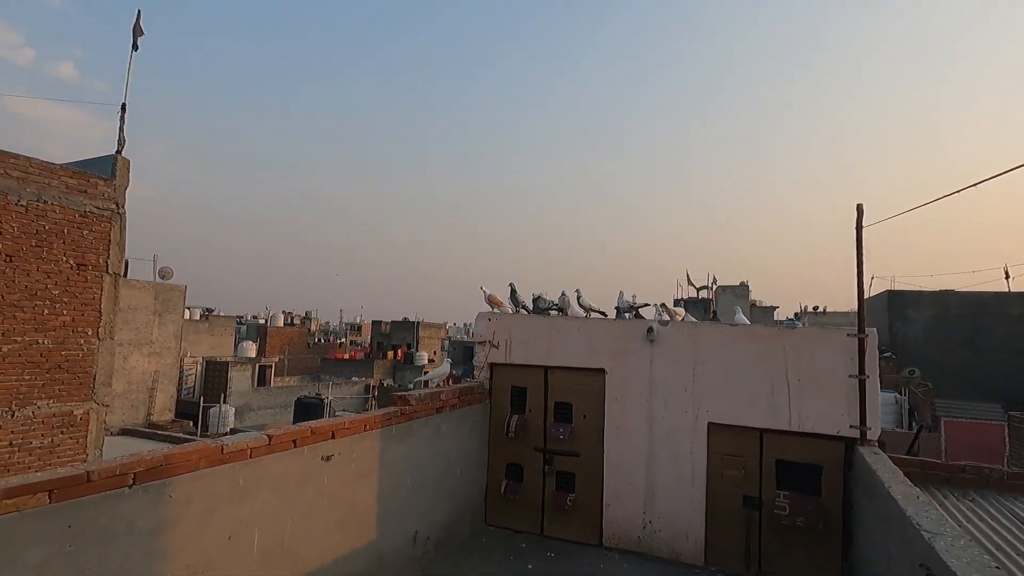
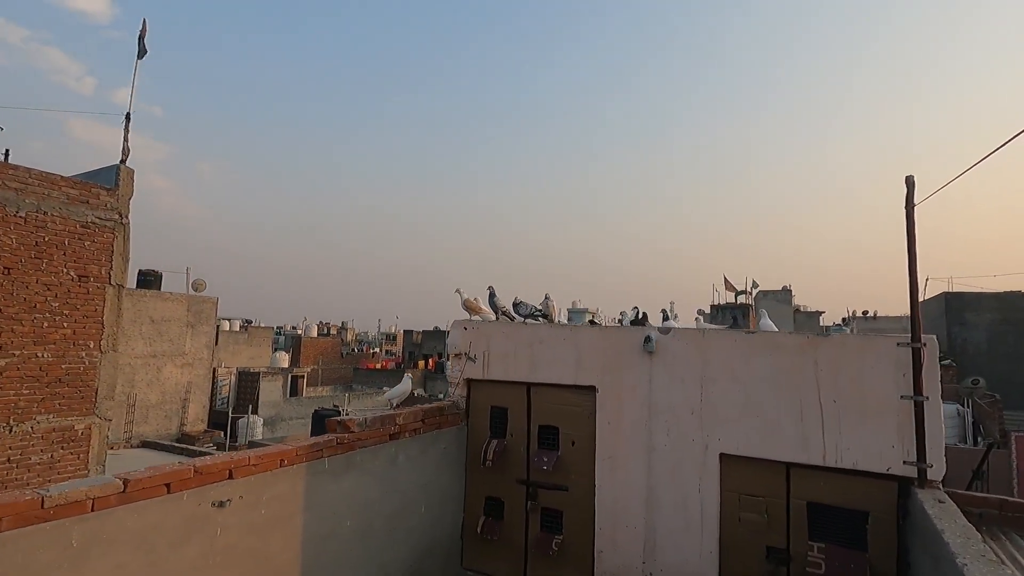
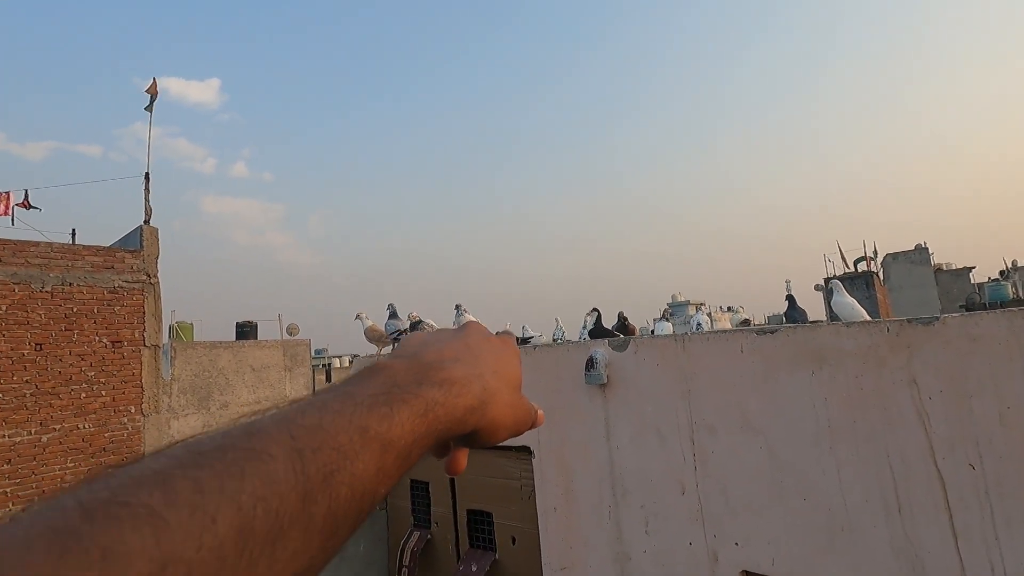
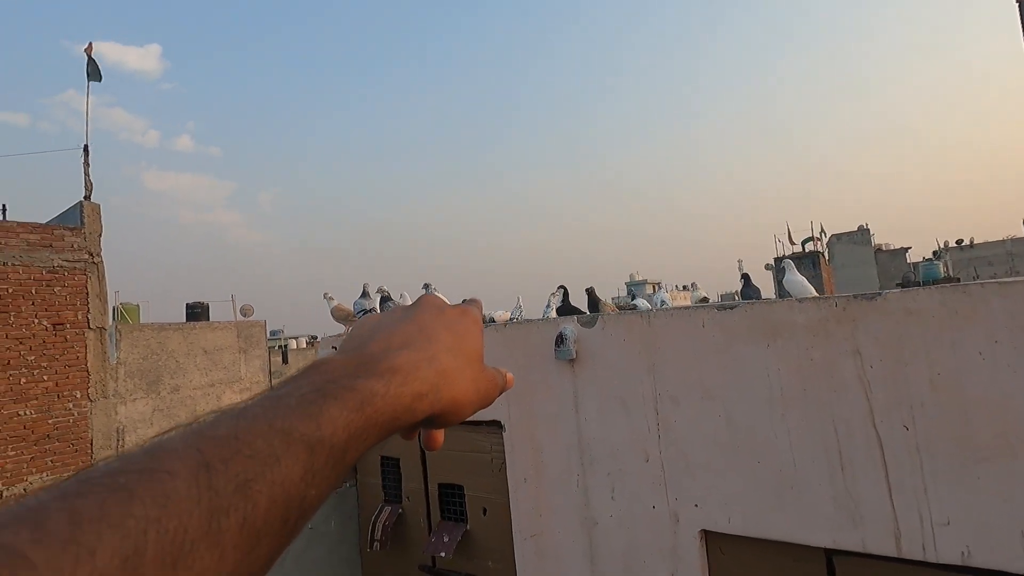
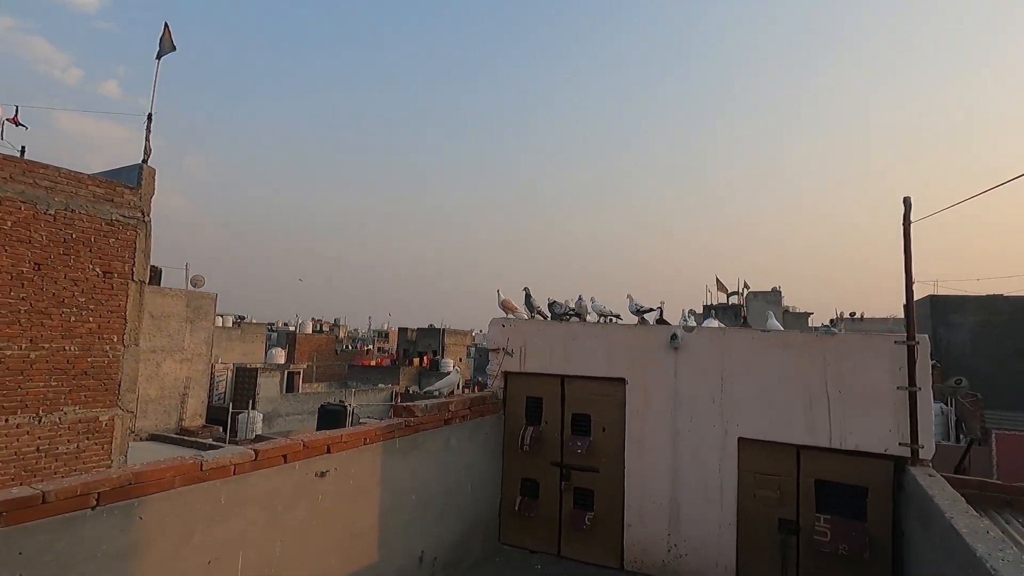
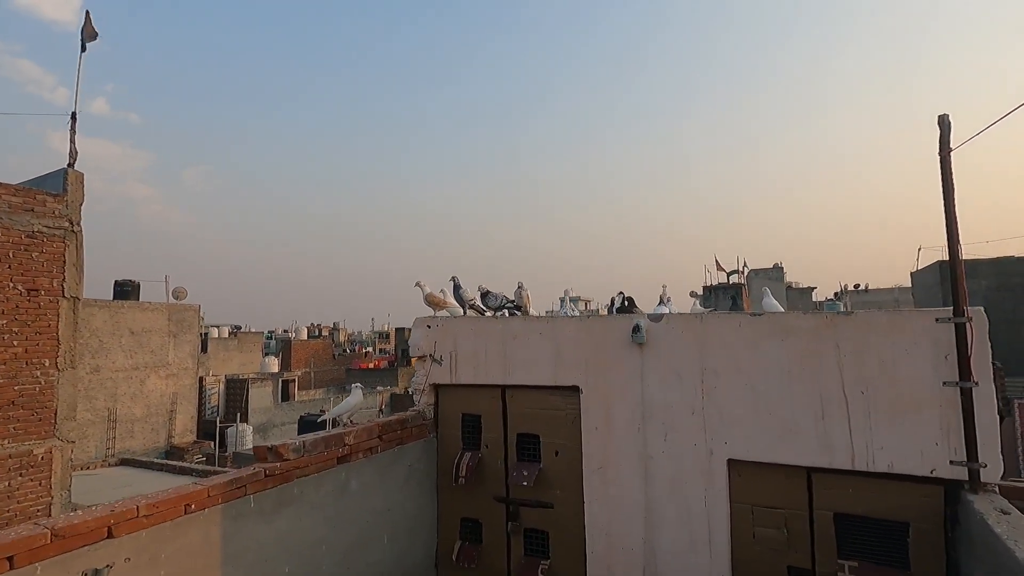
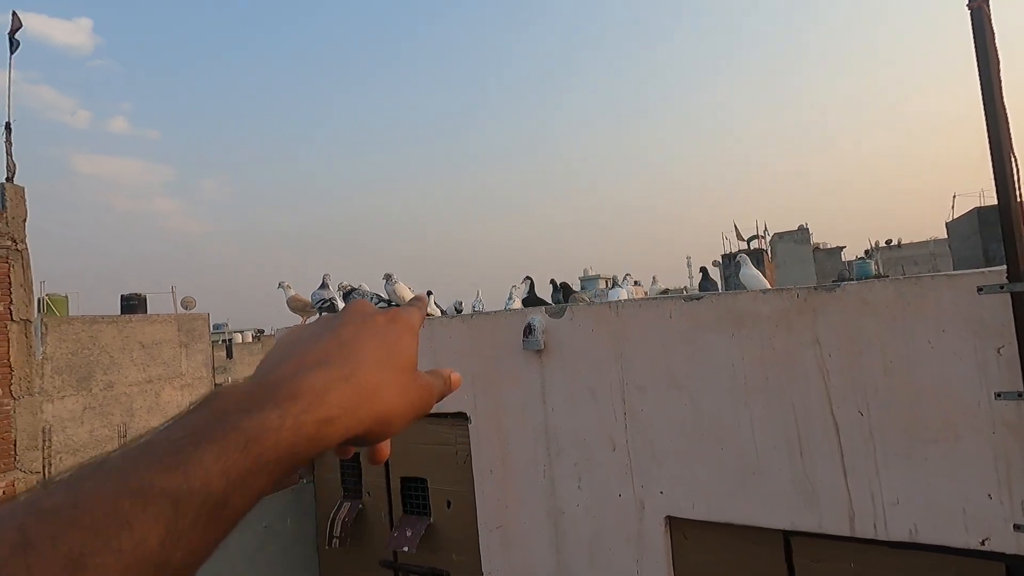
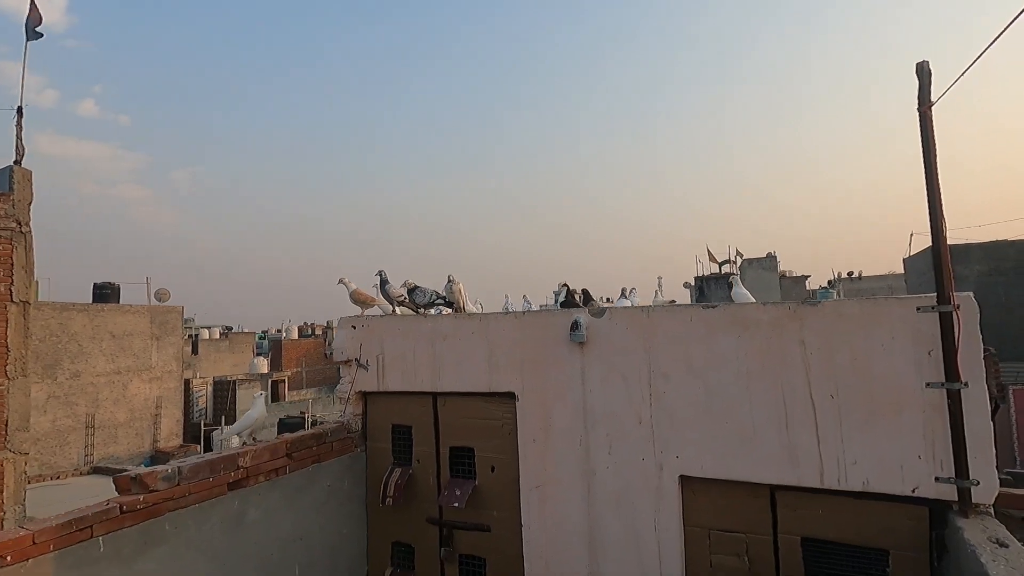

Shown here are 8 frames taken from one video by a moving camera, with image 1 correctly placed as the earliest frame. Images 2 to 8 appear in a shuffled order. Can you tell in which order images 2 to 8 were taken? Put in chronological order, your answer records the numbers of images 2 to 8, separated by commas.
5, 2, 6, 8, 7, 4, 3
